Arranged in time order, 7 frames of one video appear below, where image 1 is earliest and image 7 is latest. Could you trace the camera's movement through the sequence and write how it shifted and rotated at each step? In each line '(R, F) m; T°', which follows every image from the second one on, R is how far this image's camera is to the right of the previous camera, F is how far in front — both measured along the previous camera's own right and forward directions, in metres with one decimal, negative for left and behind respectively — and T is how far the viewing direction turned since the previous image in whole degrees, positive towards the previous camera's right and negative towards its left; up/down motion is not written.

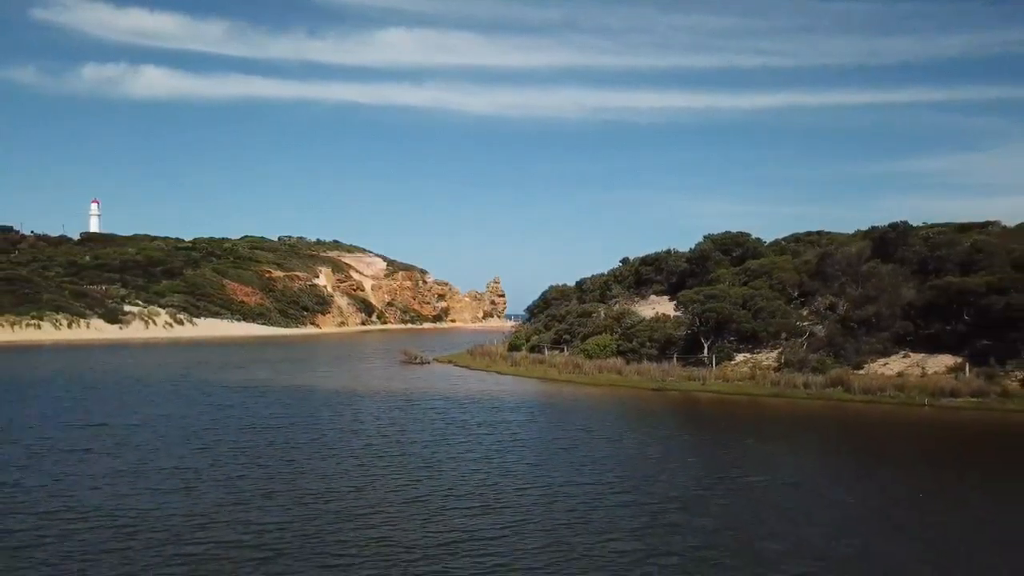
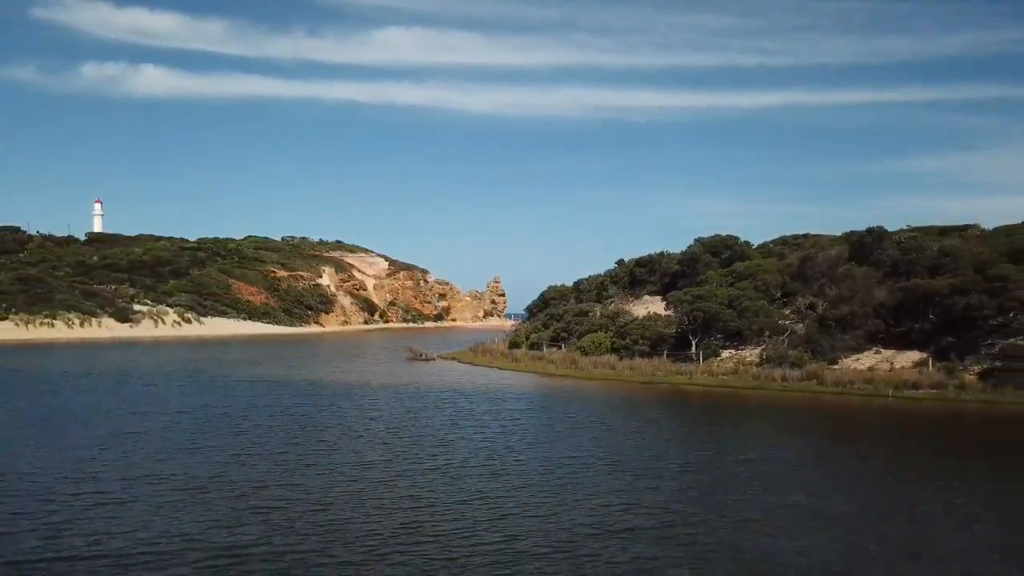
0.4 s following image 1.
(0.0, -2.2) m; 0°
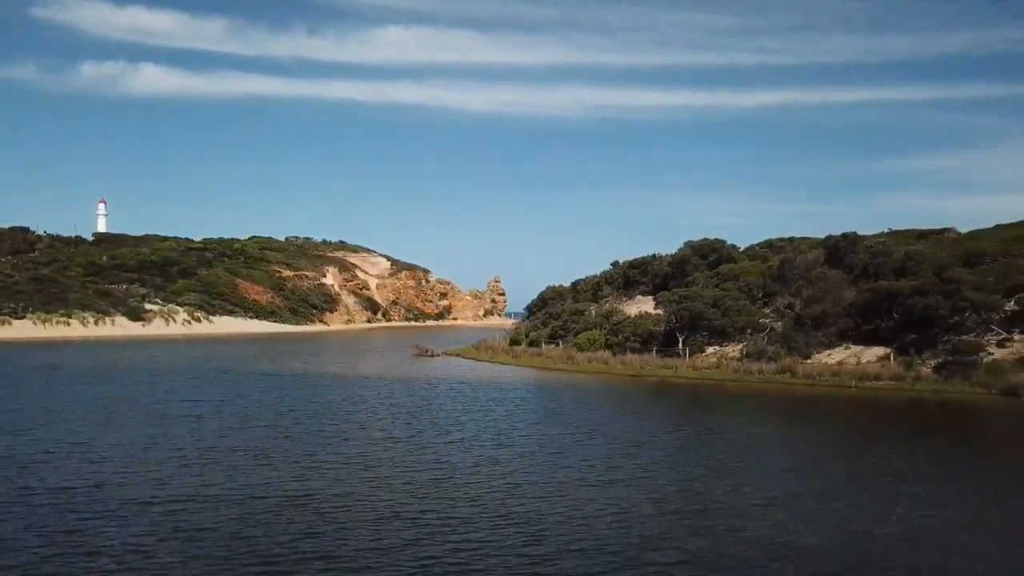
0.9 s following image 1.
(-0.1, -2.8) m; 0°
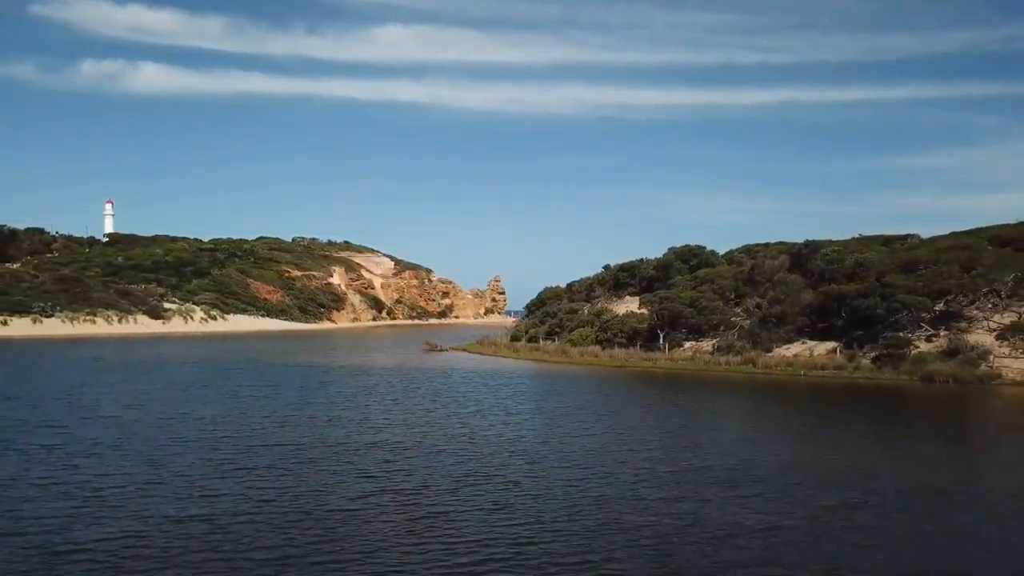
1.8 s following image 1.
(-0.1, -5.0) m; 0°
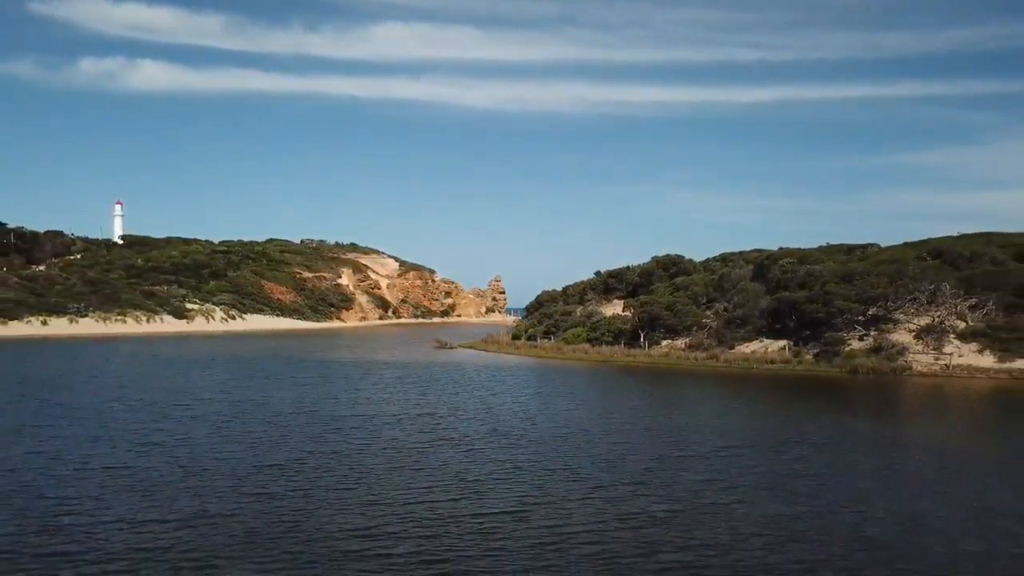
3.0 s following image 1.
(-0.1, -6.7) m; 0°
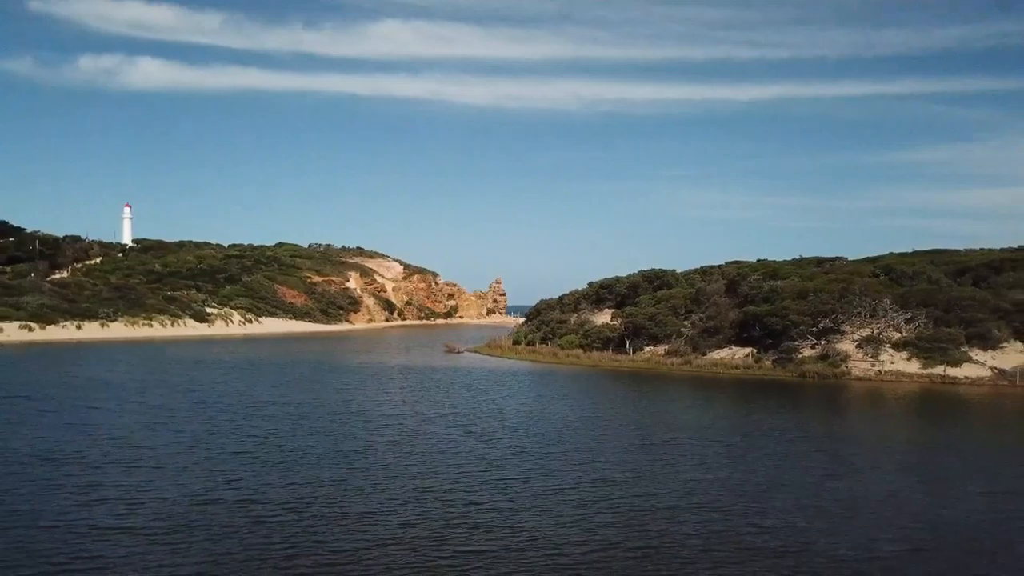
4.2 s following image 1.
(-0.2, -6.7) m; 0°
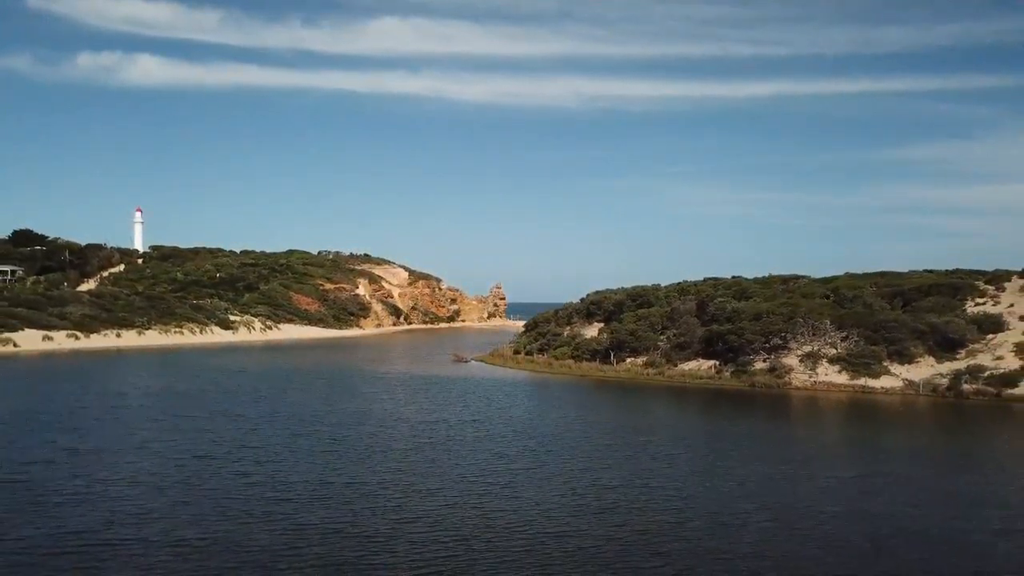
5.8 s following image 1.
(-0.2, -9.3) m; 0°
